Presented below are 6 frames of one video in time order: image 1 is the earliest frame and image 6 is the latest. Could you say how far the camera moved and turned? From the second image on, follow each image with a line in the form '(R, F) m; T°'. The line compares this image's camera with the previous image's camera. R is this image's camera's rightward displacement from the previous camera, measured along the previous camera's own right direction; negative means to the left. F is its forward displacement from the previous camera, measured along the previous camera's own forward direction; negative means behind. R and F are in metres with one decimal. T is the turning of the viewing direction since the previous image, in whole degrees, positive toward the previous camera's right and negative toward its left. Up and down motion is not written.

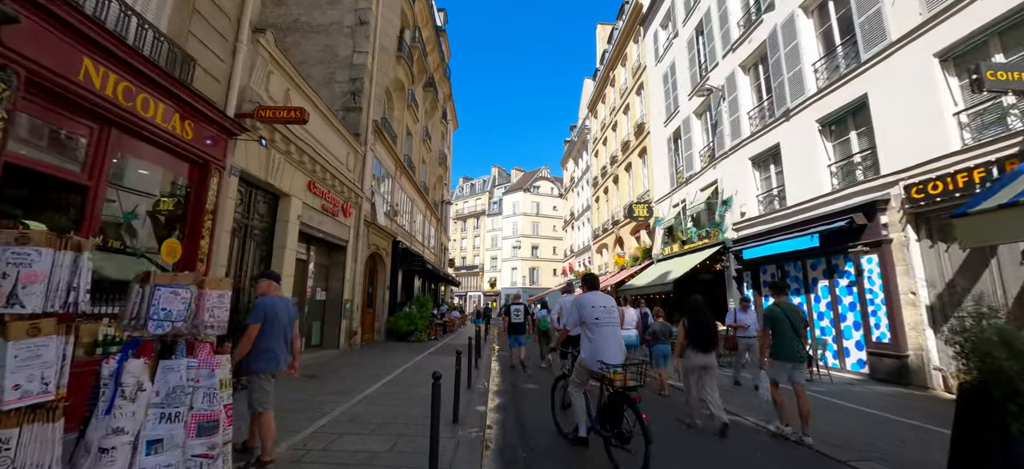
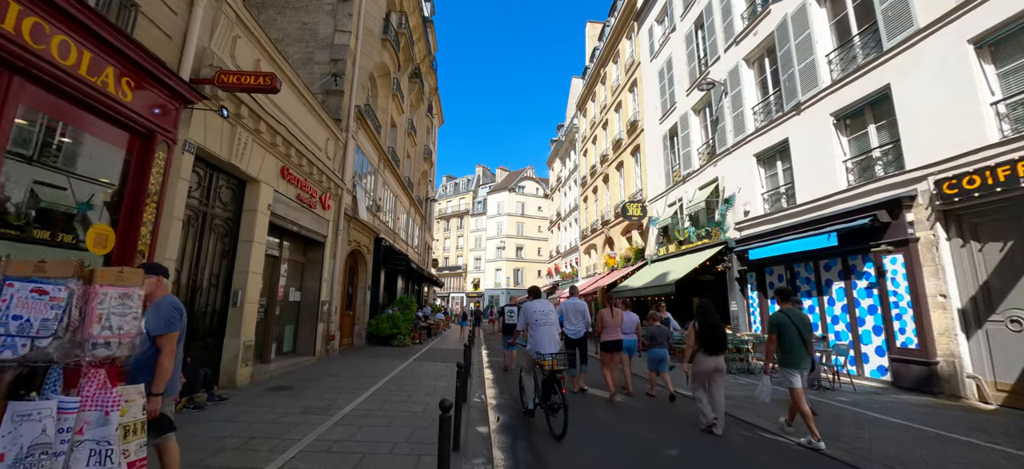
(-0.3, +0.8) m; +2°
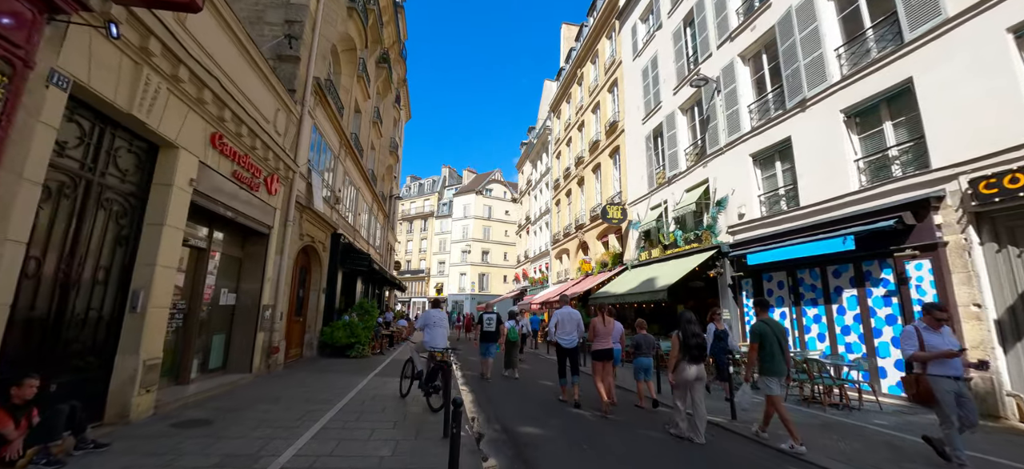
(-0.4, +1.3) m; +5°
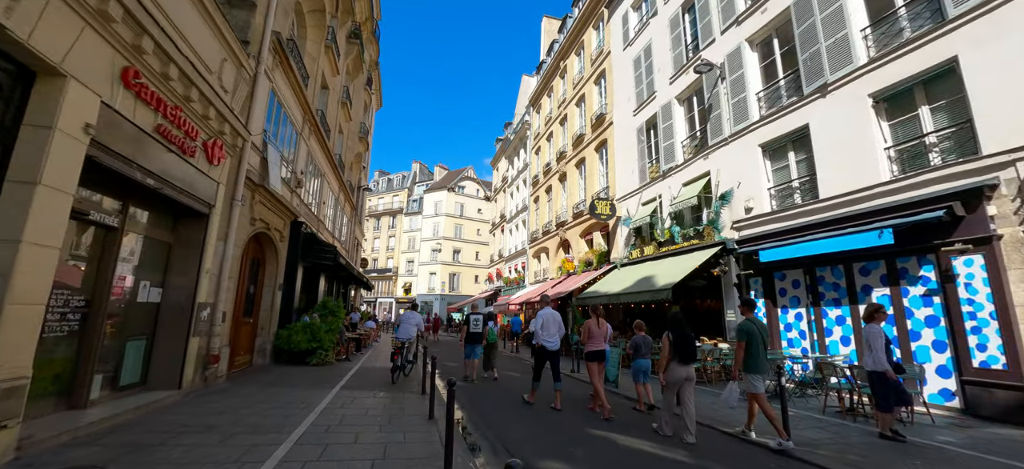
(-0.5, +1.3) m; +4°
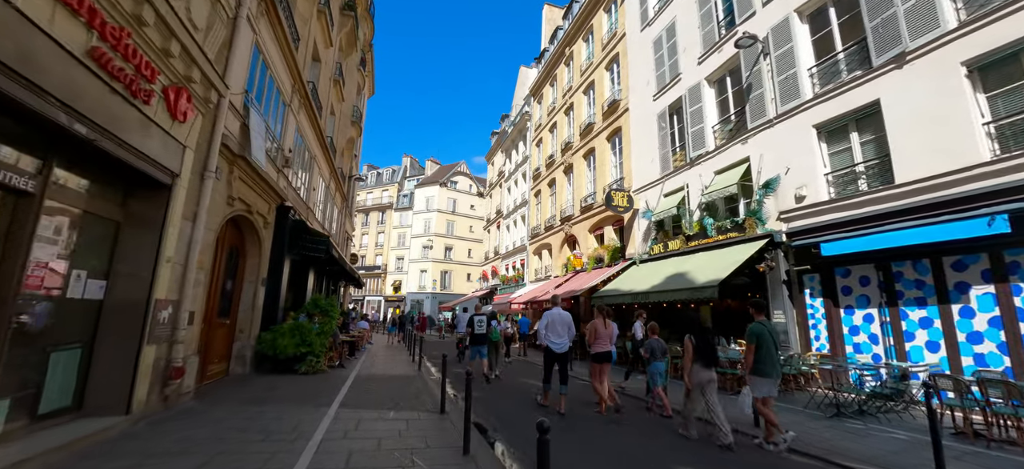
(-0.8, +1.3) m; +2°
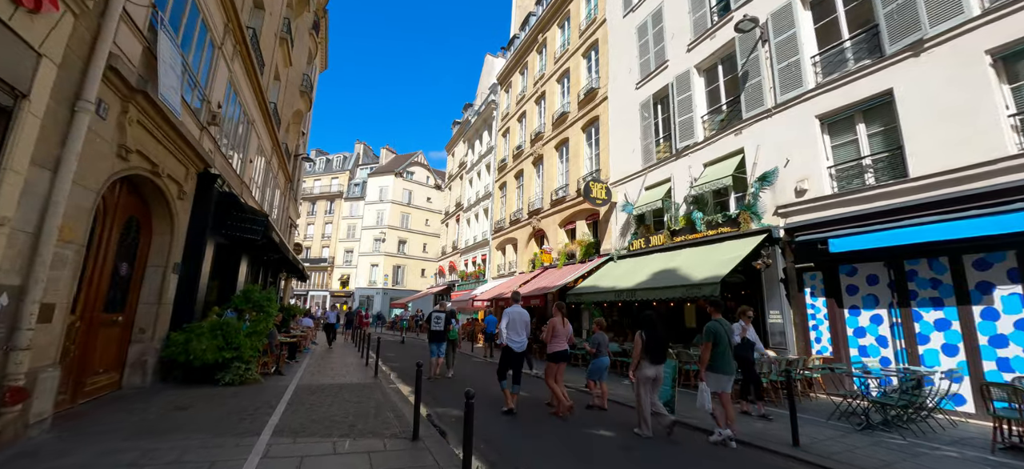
(-0.5, +1.3) m; +6°
